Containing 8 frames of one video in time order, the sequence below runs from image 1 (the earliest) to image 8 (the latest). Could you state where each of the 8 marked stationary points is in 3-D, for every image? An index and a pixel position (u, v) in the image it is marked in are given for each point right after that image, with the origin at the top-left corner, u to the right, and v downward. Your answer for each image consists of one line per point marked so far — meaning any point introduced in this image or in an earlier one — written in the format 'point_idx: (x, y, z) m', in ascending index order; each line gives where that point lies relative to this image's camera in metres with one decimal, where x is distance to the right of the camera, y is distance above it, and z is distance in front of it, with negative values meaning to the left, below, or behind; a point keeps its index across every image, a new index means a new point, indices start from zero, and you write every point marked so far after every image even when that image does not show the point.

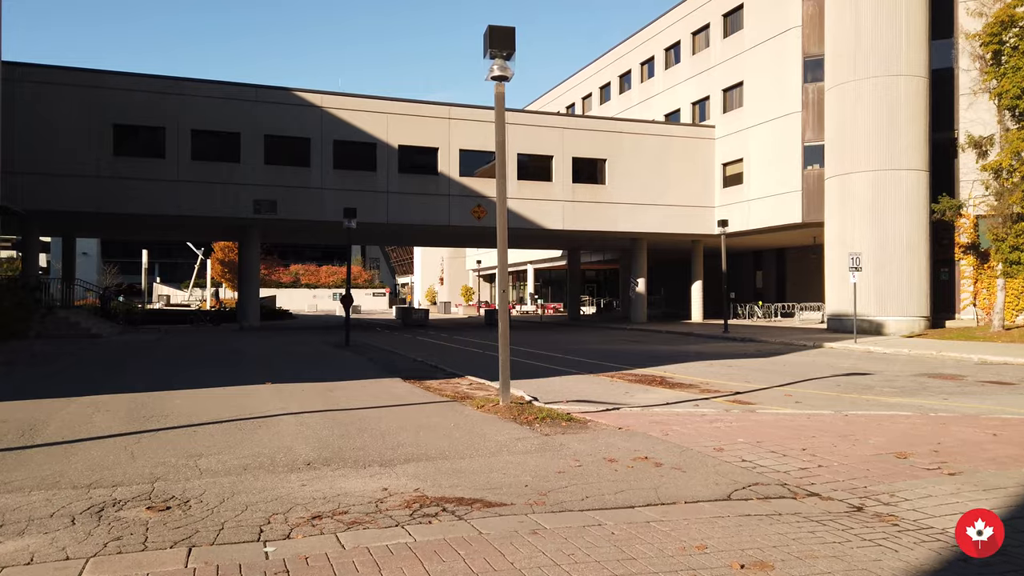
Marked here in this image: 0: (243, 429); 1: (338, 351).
0: (-2.2, -1.2, +6.6) m
1: (-3.8, -1.4, +17.5) m
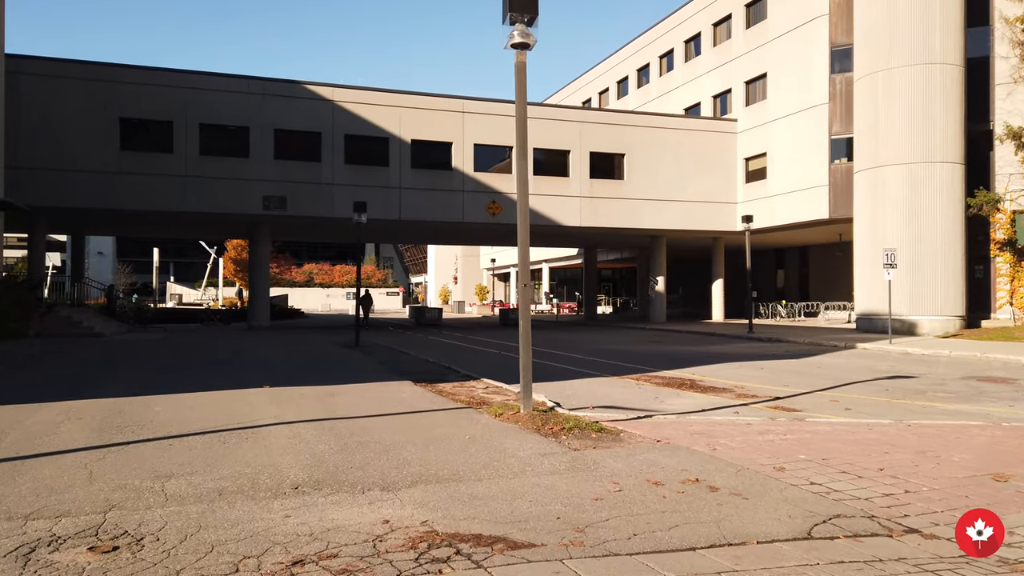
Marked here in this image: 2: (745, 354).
0: (-2.1, -1.1, +5.8) m
1: (-3.4, -1.3, +16.7) m
2: (+5.7, -1.6, +19.6) m
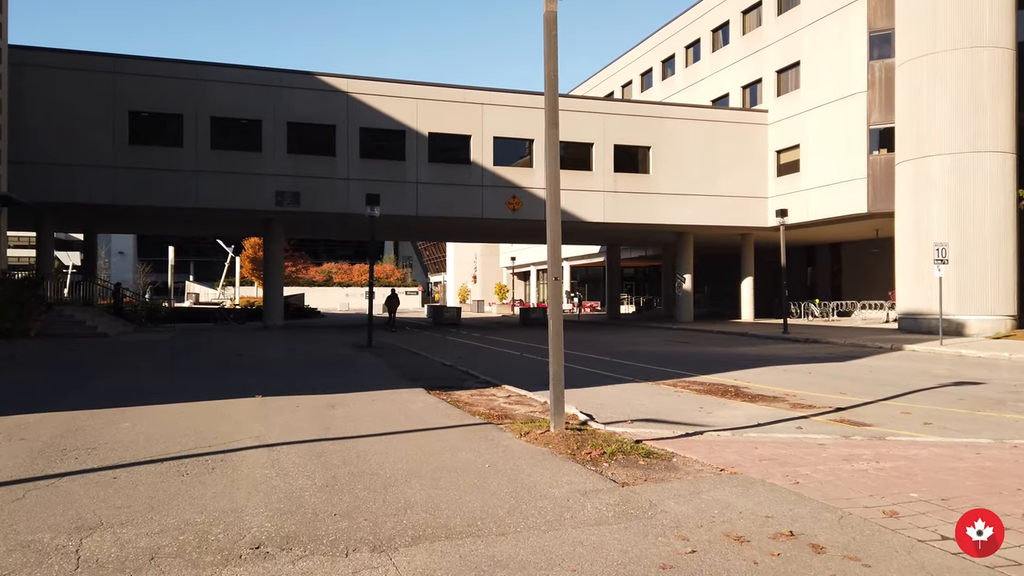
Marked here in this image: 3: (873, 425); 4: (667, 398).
0: (-1.9, -1.1, +4.6) m
1: (-3.0, -1.3, +15.5) m
2: (+6.2, -1.6, +18.3) m
3: (+3.6, -1.4, +8.0) m
4: (+2.0, -1.5, +10.5) m
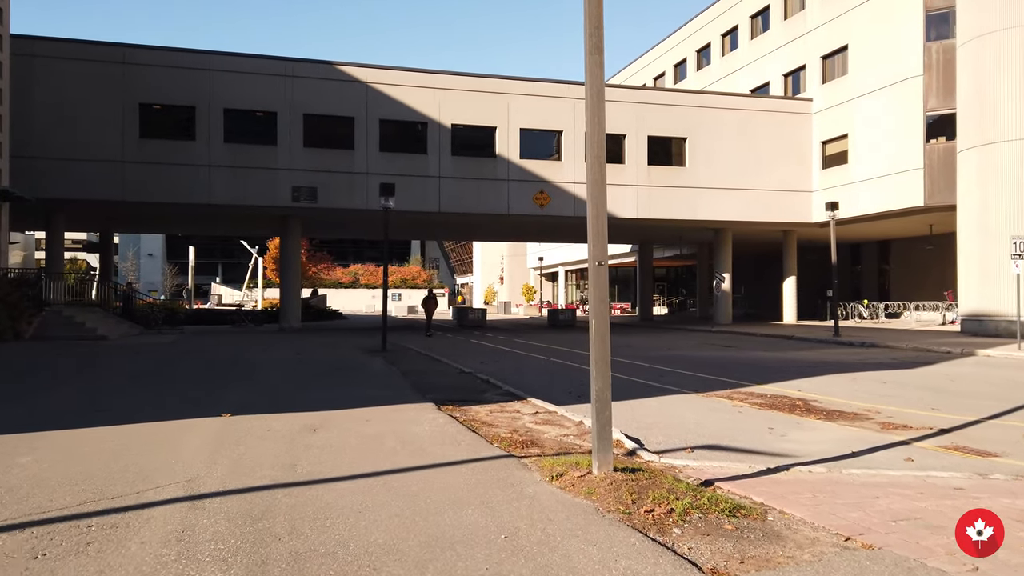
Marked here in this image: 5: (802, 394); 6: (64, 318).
0: (-1.8, -1.0, +3.0) m
1: (-2.5, -1.2, +14.0) m
2: (+6.8, -1.5, +16.4) m
3: (+3.9, -1.3, +6.2) m
4: (+2.3, -1.4, +8.8) m
5: (+3.9, -1.4, +10.7) m
6: (-11.0, -0.7, +19.5) m
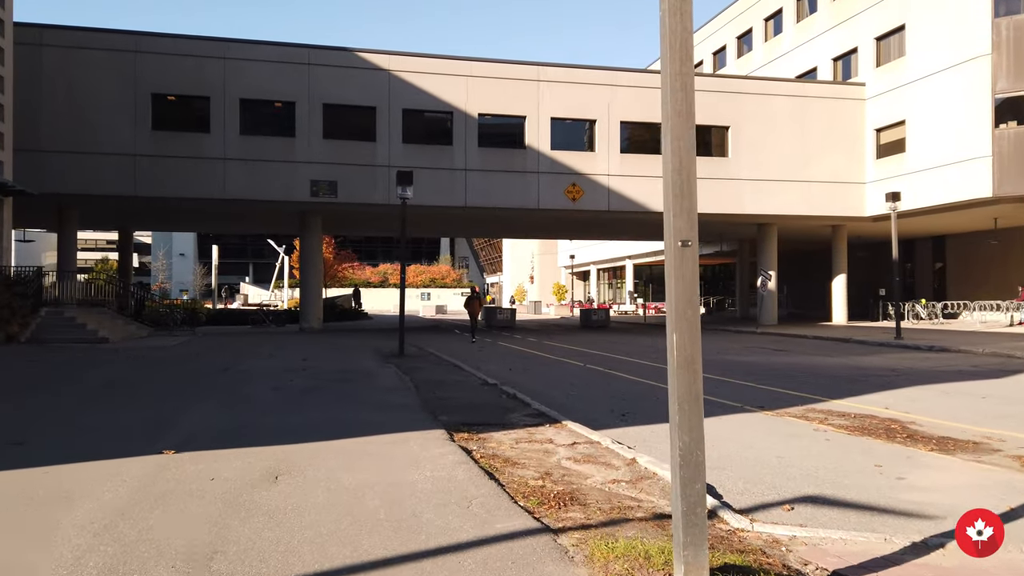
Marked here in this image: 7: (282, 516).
0: (-1.7, -1.0, +1.4) m
1: (-2.0, -1.2, +12.4) m
2: (+7.4, -1.5, +14.5) m
3: (+4.0, -1.3, +4.4) m
4: (+2.6, -1.4, +7.0) m
5: (+4.2, -1.4, +8.9) m
6: (-10.3, -0.7, +18.2) m
7: (-1.1, -1.1, +3.7) m
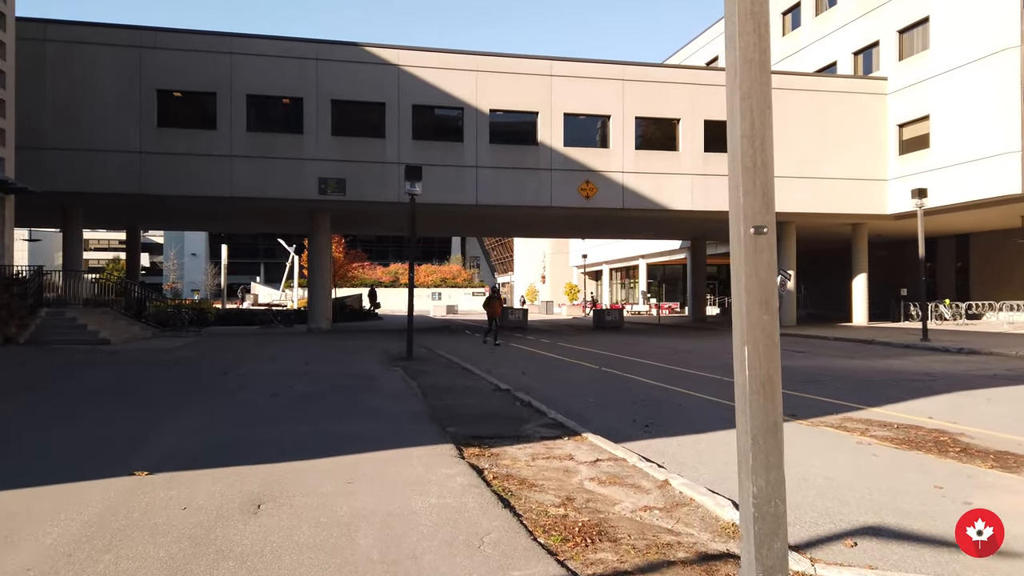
0: (-1.7, -1.0, +0.8) m
1: (-1.8, -1.2, +11.8) m
2: (+7.6, -1.5, +13.8) m
3: (+4.1, -1.3, +3.8) m
4: (+2.7, -1.4, +6.4) m
5: (+4.4, -1.4, +8.2) m
6: (-10.0, -0.7, +17.8) m
7: (-1.0, -1.1, +3.1) m
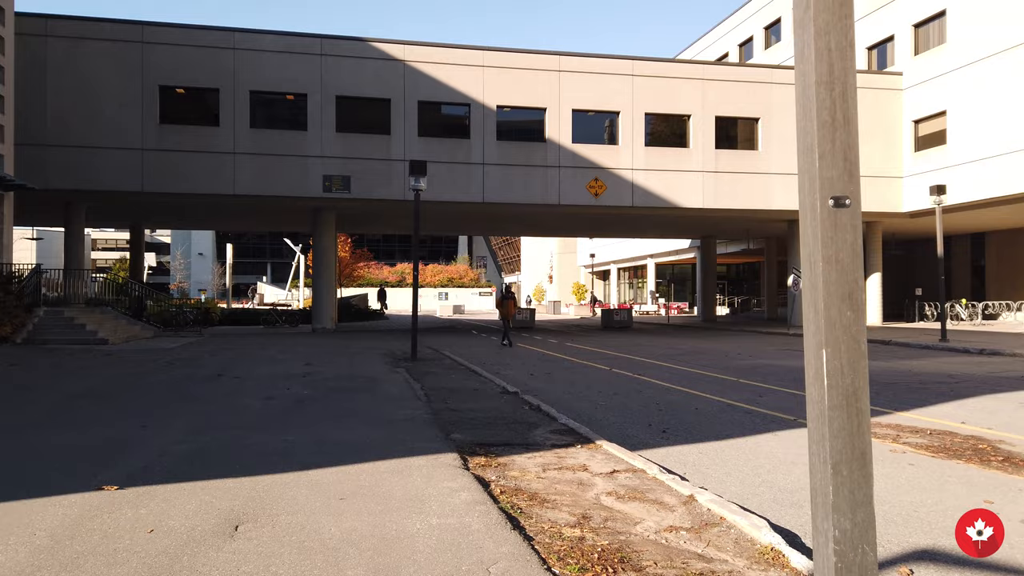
0: (-1.7, -1.0, +0.4) m
1: (-1.7, -1.2, +11.4) m
2: (+7.7, -1.5, +13.2) m
3: (+4.2, -1.3, +3.3) m
4: (+2.8, -1.3, +5.9) m
5: (+4.5, -1.4, +7.7) m
6: (-9.9, -0.7, +17.4) m
7: (-1.0, -1.0, +2.7) m
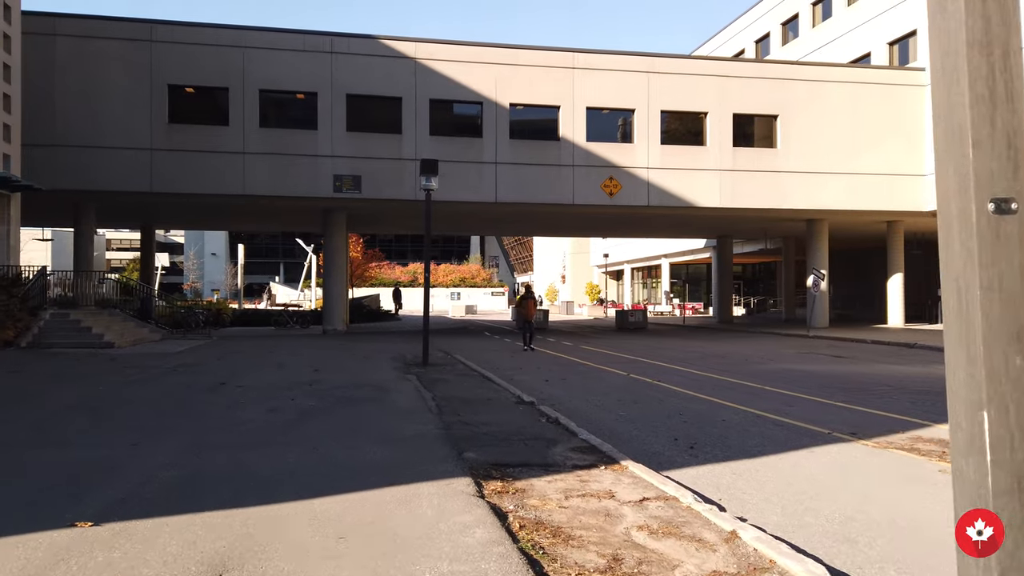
0: (-1.6, -1.0, 0.0) m
1: (-1.5, -1.2, +11.0) m
2: (+8.0, -1.5, +12.7) m
3: (+4.3, -1.3, +2.8) m
4: (+2.9, -1.4, +5.4) m
5: (+4.6, -1.4, +7.2) m
6: (-9.6, -0.7, +17.1) m
7: (-0.9, -1.1, +2.2) m
